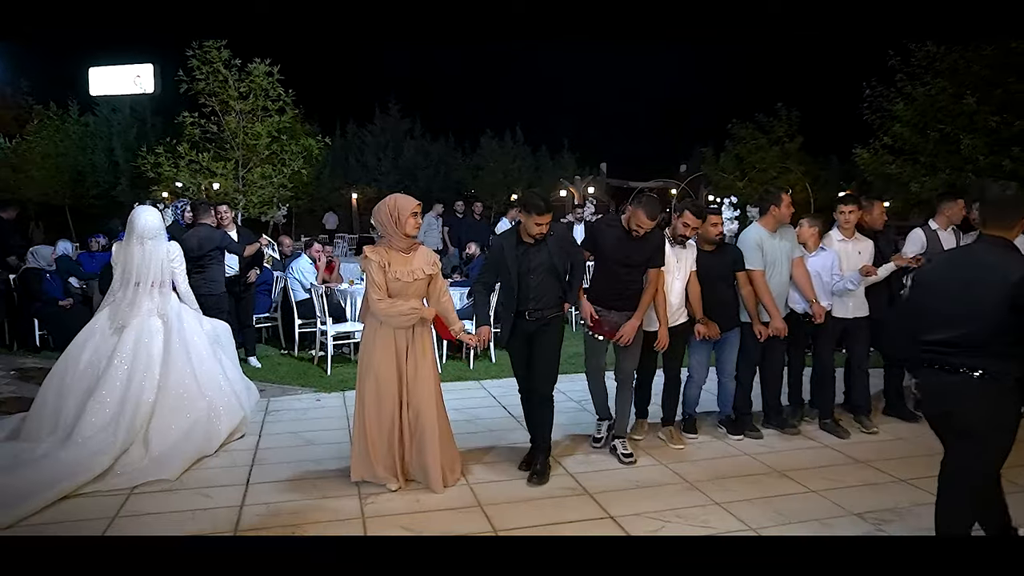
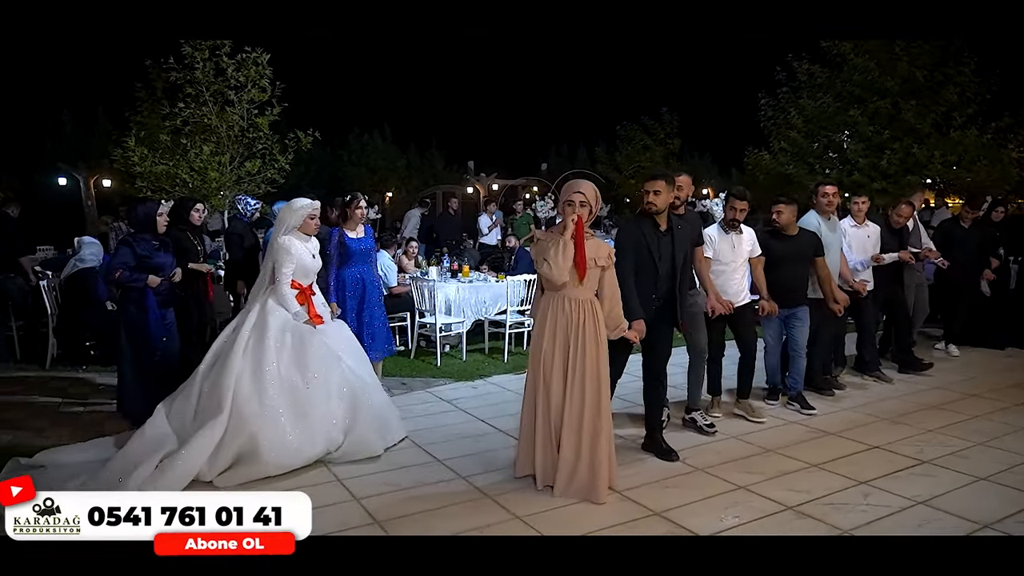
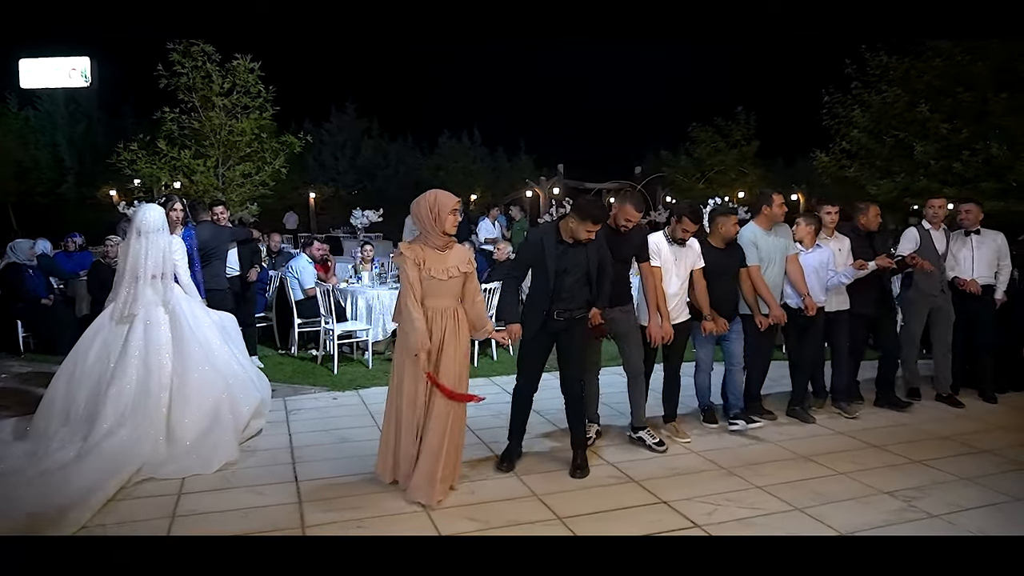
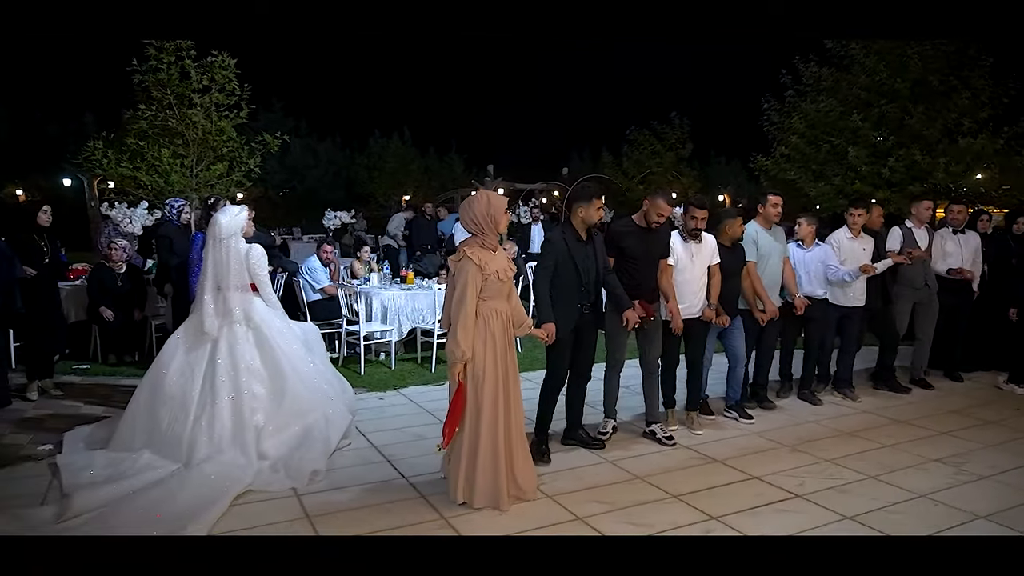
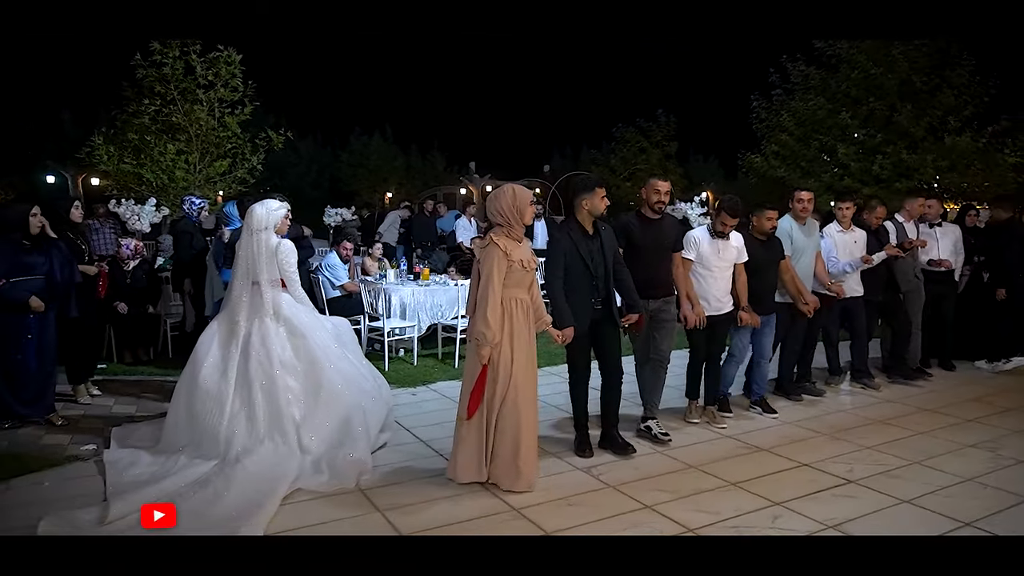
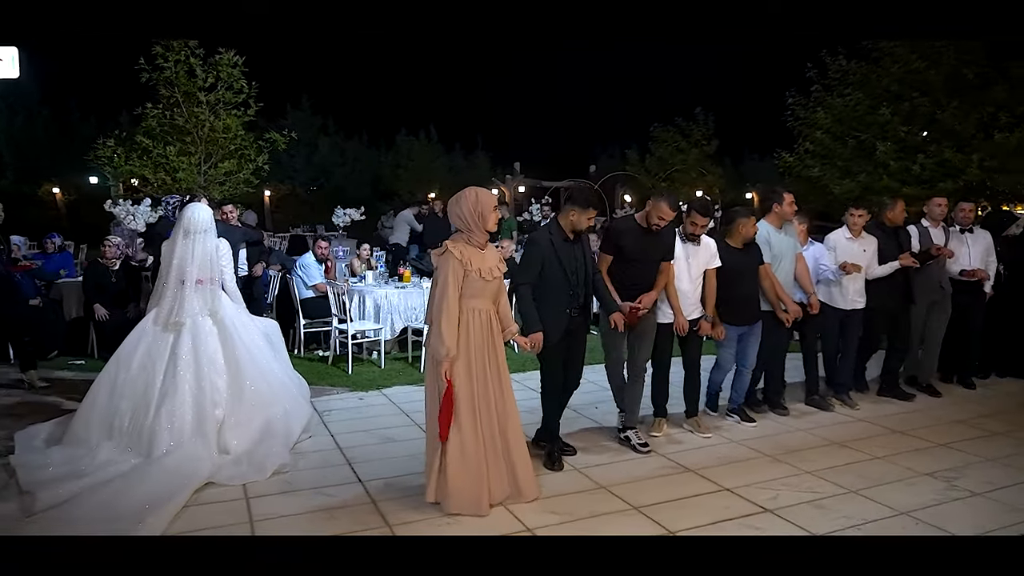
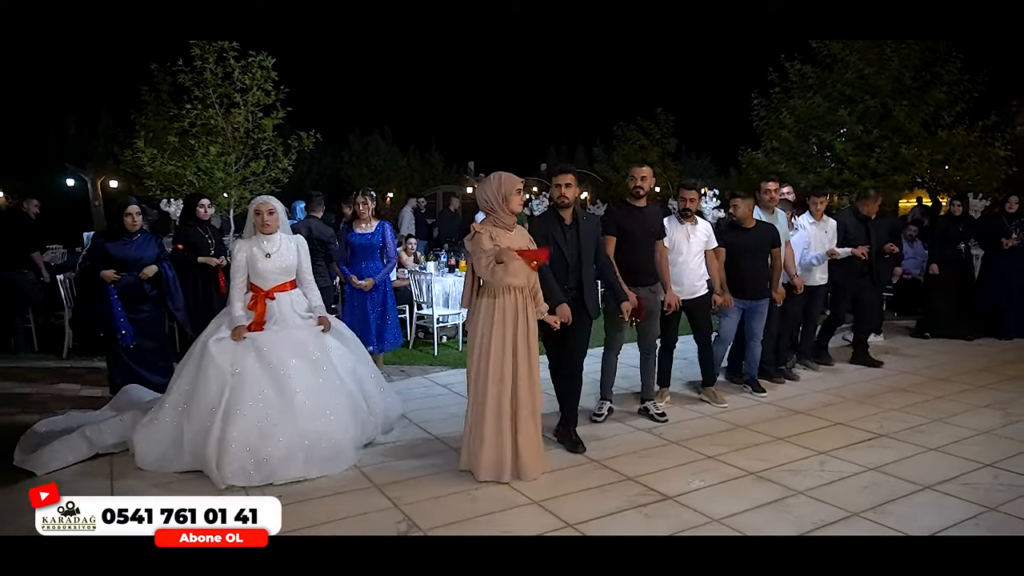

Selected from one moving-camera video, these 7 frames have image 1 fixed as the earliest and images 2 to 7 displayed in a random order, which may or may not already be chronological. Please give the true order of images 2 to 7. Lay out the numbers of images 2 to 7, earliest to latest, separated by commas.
3, 6, 4, 5, 2, 7
